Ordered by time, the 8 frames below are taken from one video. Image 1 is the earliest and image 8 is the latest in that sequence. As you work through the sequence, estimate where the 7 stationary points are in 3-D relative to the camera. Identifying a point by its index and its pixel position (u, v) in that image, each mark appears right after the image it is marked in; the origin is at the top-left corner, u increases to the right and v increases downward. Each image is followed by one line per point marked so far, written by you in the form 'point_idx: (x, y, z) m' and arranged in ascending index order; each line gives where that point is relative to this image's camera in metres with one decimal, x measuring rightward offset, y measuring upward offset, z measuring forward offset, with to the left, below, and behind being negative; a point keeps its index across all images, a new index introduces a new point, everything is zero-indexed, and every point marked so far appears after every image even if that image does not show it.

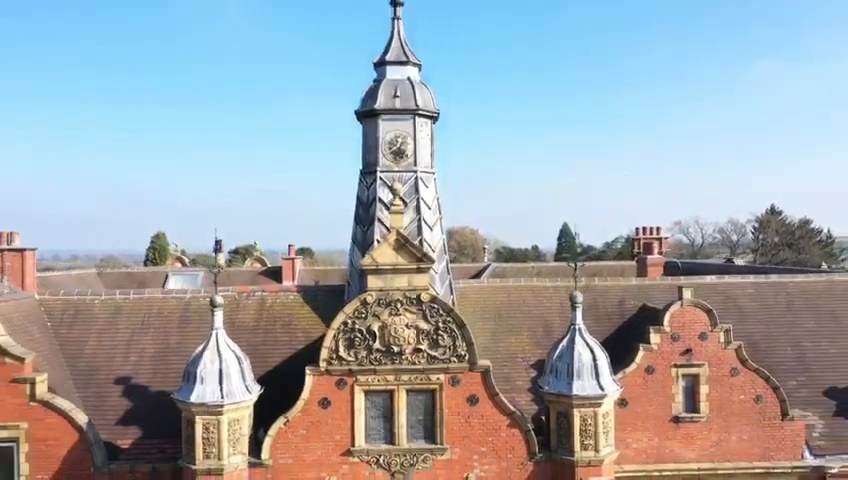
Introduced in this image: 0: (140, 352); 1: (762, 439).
0: (-4.7, -1.8, +11.3) m
1: (+5.5, -3.2, +10.8) m
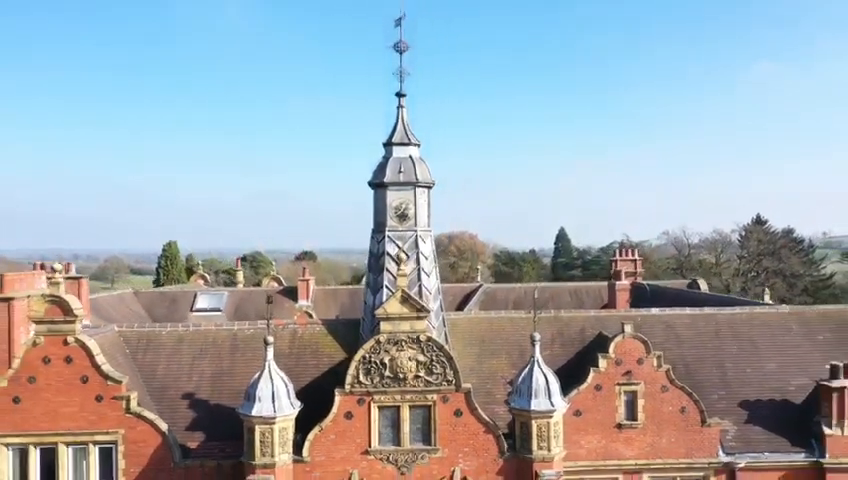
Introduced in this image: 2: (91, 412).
0: (-4.8, -2.8, +14.4) m
1: (+5.5, -4.1, +13.9) m
2: (-6.3, -3.2, +12.7) m
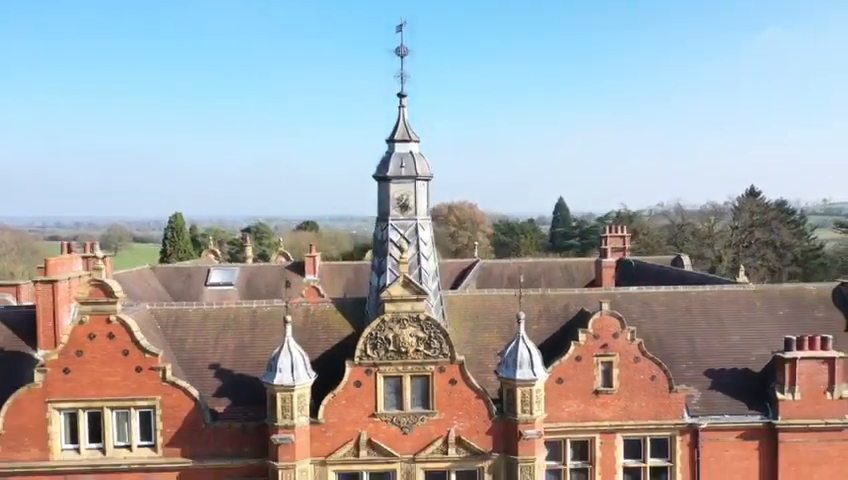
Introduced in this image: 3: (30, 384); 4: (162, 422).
0: (-4.8, -2.5, +16.2) m
1: (+5.5, -3.8, +15.8) m
2: (-6.3, -3.0, +14.6) m
3: (-8.6, -3.2, +14.8) m
4: (-5.6, -3.9, +14.6) m
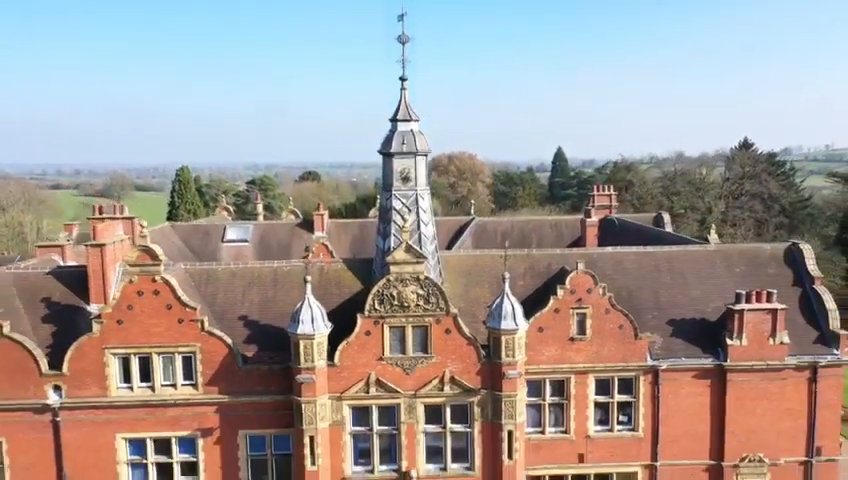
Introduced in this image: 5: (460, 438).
0: (-4.8, -1.7, +18.7) m
1: (+5.4, -3.0, +18.4) m
2: (-6.3, -2.3, +17.1) m
3: (-8.6, -2.4, +17.4) m
4: (-5.7, -3.2, +17.2) m
5: (+0.9, -5.1, +17.4) m
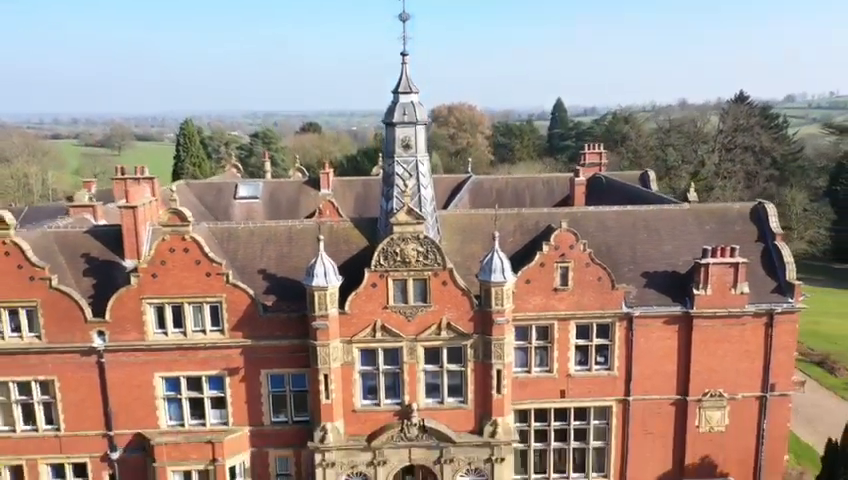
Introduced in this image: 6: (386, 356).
0: (-4.8, -0.5, +20.9) m
1: (+5.4, -1.8, +20.6) m
2: (-6.3, -1.2, +19.3) m
3: (-8.6, -1.3, +19.6) m
4: (-5.7, -2.1, +19.5) m
5: (+0.9, -4.0, +19.8) m
6: (-1.1, -3.4, +19.7) m
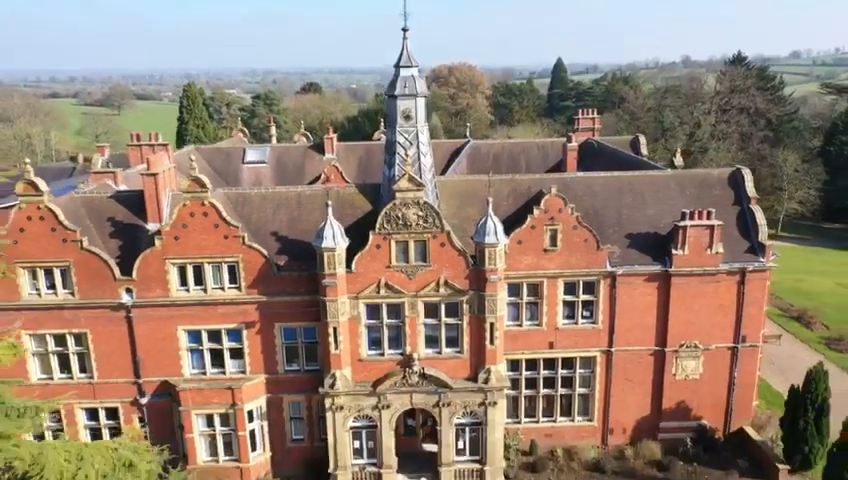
0: (-4.8, +0.7, +22.6) m
1: (+5.4, -0.6, +22.4) m
2: (-6.3, -0.1, +21.1) m
3: (-8.6, -0.2, +21.4) m
4: (-5.7, -1.0, +21.3) m
5: (+0.9, -2.8, +21.7) m
6: (-1.1, -2.3, +21.5) m
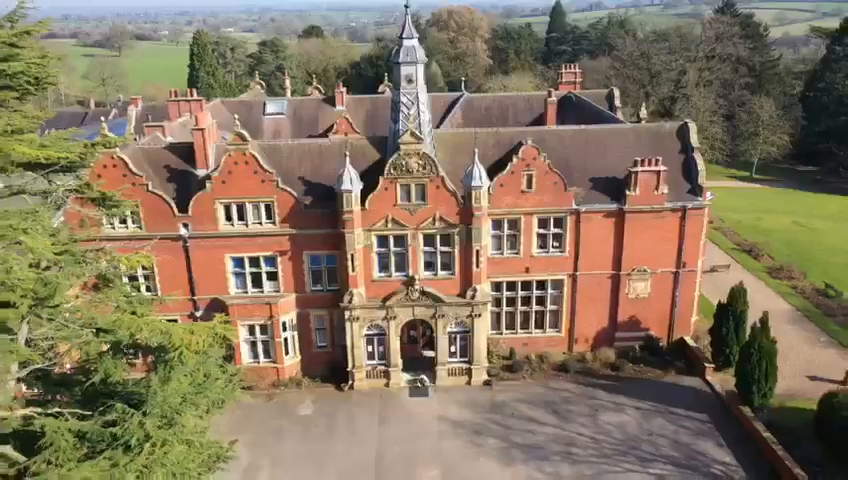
0: (-4.8, +3.0, +27.5) m
1: (+5.4, +1.7, +27.4) m
2: (-6.3, +2.0, +26.1) m
3: (-8.7, +2.0, +26.3) m
4: (-5.7, +1.2, +26.4) m
5: (+0.9, -0.6, +27.0) m
6: (-1.1, -0.1, +26.7) m
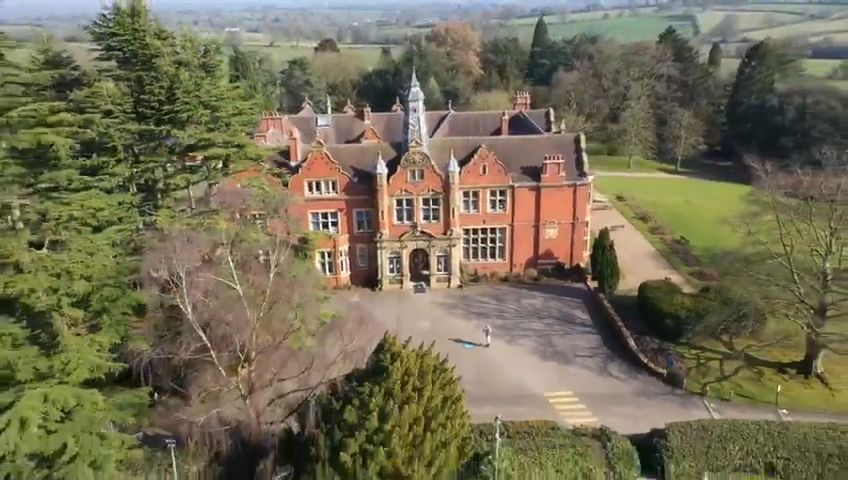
0: (-4.9, +5.6, +47.1) m
1: (+5.3, +4.2, +47.0) m
2: (-6.4, +4.6, +45.7) m
3: (-8.7, +4.5, +46.0) m
4: (-5.8, +3.7, +46.0) m
5: (+0.8, +2.0, +46.6) m
6: (-1.2, +2.5, +46.3) m
